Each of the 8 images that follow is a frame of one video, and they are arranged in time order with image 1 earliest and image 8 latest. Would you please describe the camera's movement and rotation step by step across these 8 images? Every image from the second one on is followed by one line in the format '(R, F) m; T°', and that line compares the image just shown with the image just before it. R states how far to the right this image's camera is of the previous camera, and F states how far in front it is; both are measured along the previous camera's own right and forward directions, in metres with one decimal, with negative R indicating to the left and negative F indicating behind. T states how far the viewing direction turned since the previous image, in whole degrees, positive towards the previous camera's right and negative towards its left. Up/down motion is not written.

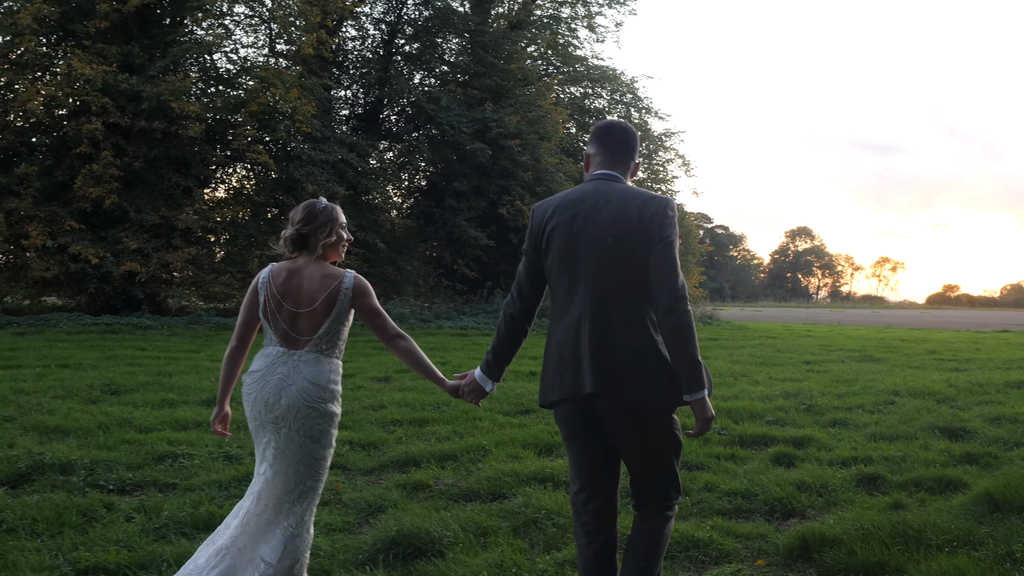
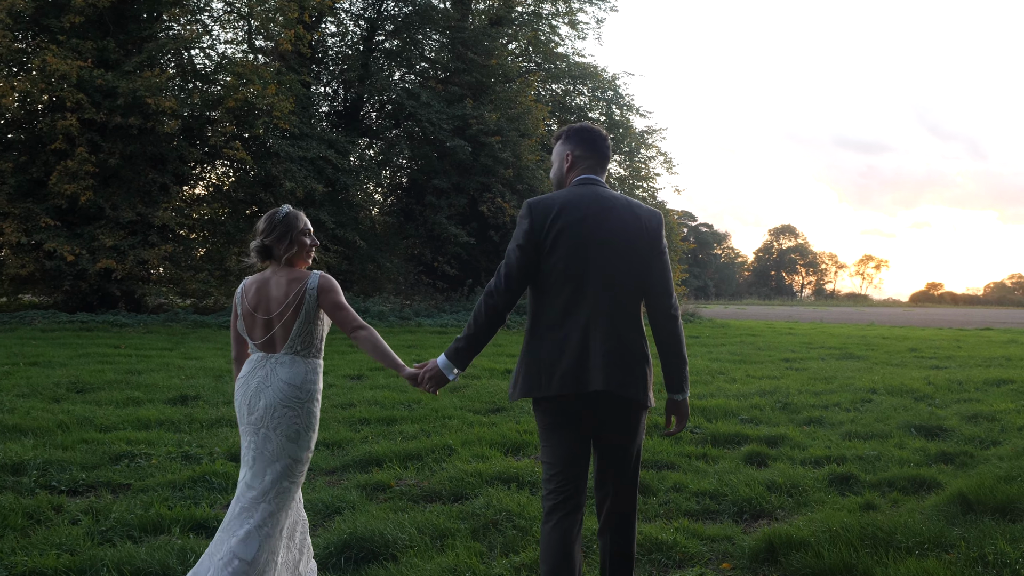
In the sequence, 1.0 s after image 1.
(+0.1, +0.2) m; +1°
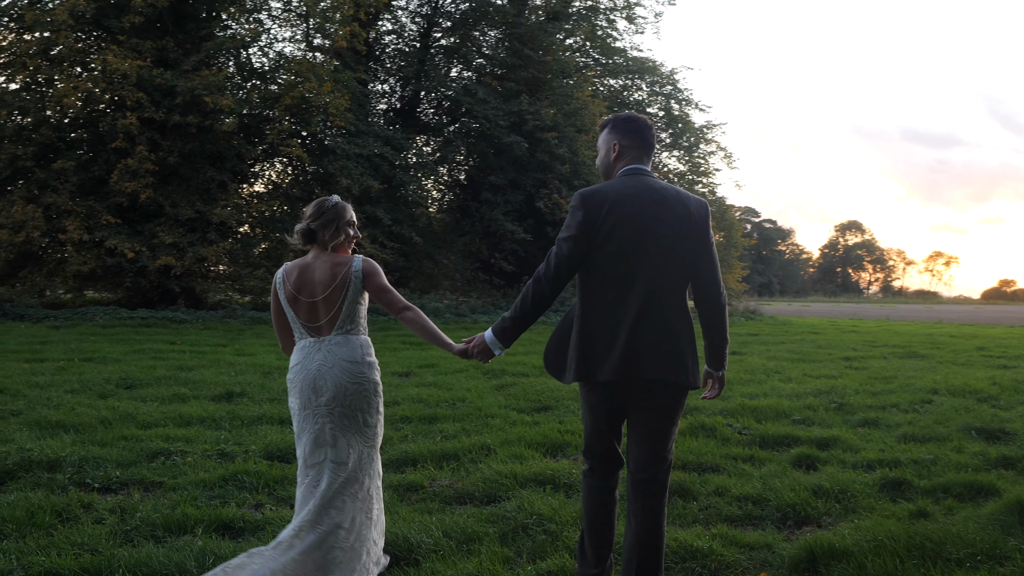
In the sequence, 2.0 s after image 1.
(+0.1, +0.2) m; -3°
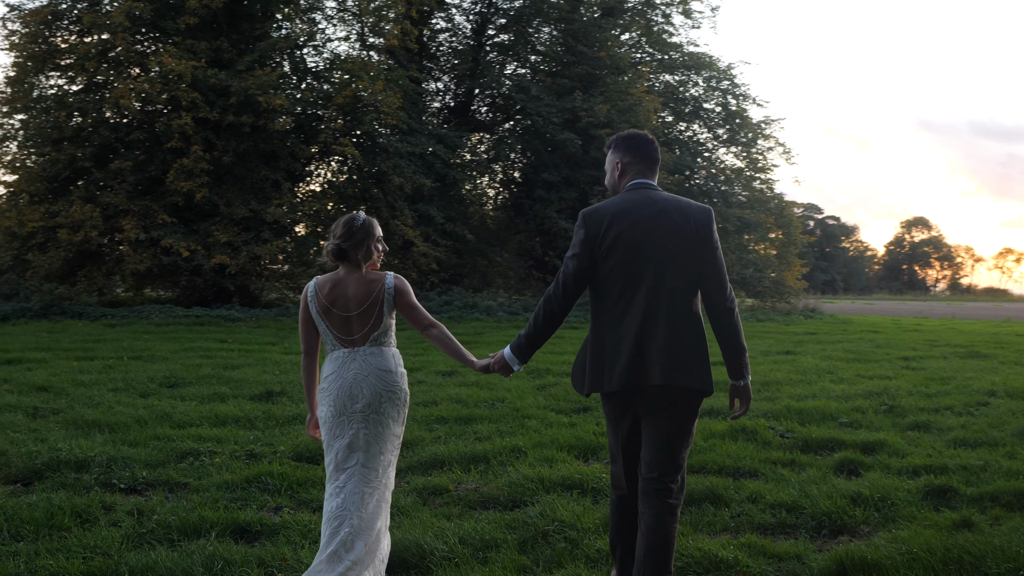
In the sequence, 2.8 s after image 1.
(+0.2, +0.2) m; -3°
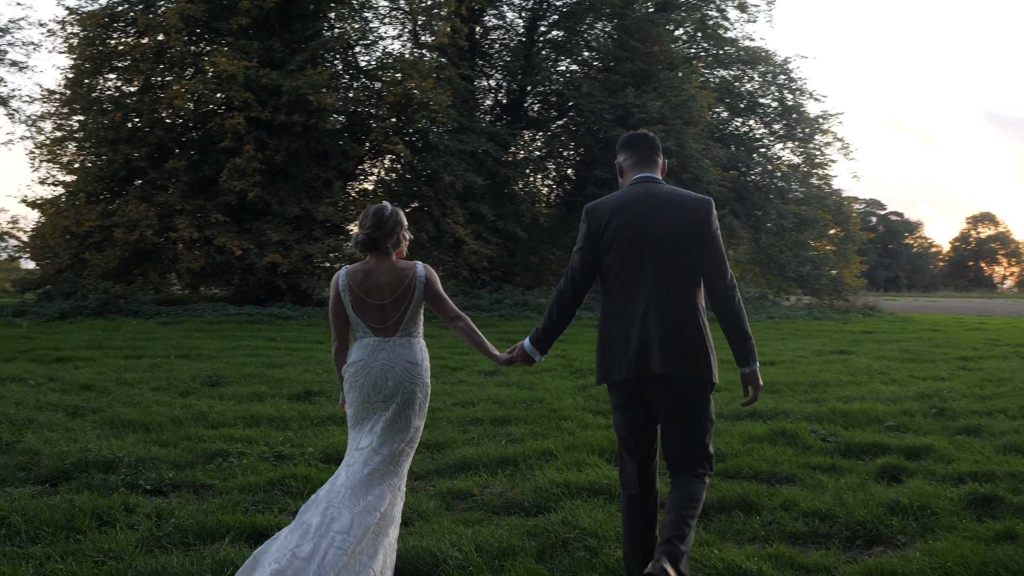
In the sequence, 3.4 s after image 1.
(+0.2, +0.1) m; -3°
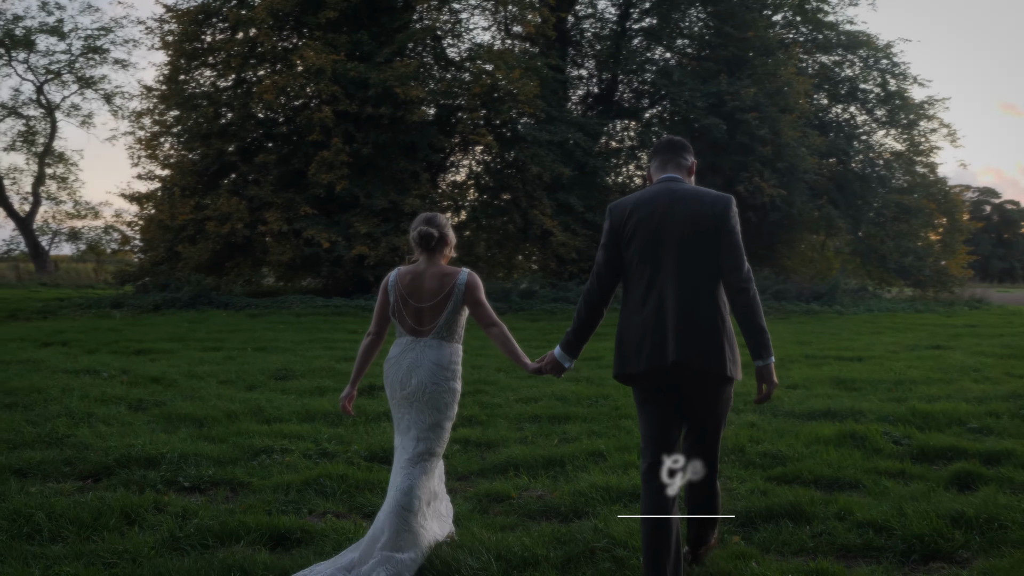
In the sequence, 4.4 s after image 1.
(+0.3, +0.3) m; -5°
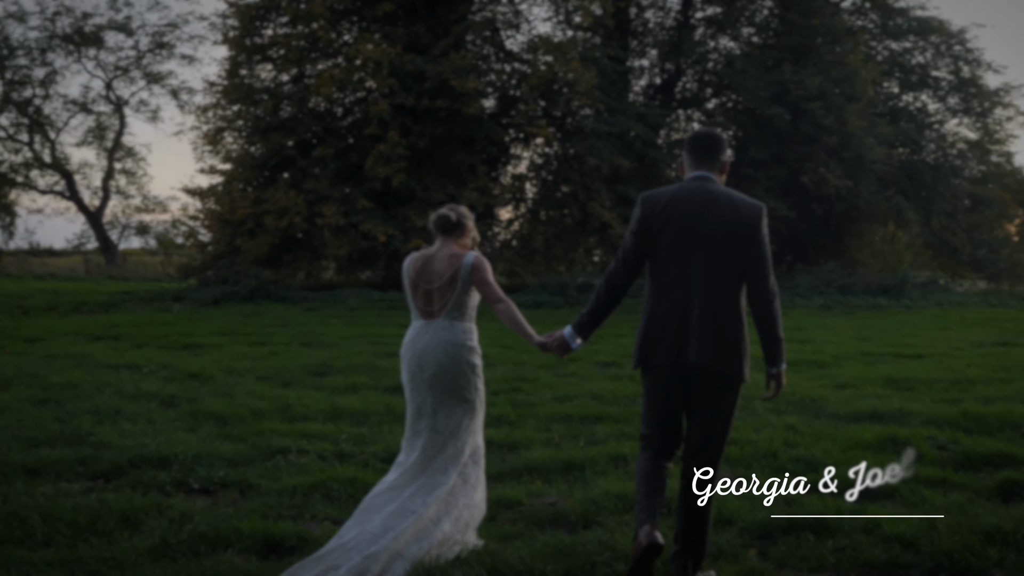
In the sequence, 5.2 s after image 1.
(+0.3, +0.2) m; -4°
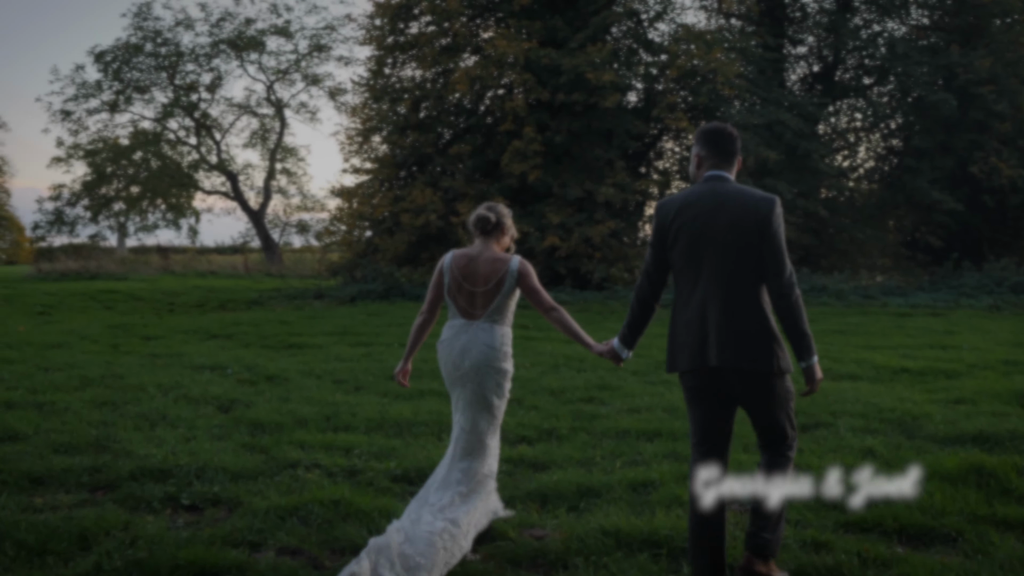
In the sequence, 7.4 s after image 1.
(+0.8, +0.6) m; -9°
